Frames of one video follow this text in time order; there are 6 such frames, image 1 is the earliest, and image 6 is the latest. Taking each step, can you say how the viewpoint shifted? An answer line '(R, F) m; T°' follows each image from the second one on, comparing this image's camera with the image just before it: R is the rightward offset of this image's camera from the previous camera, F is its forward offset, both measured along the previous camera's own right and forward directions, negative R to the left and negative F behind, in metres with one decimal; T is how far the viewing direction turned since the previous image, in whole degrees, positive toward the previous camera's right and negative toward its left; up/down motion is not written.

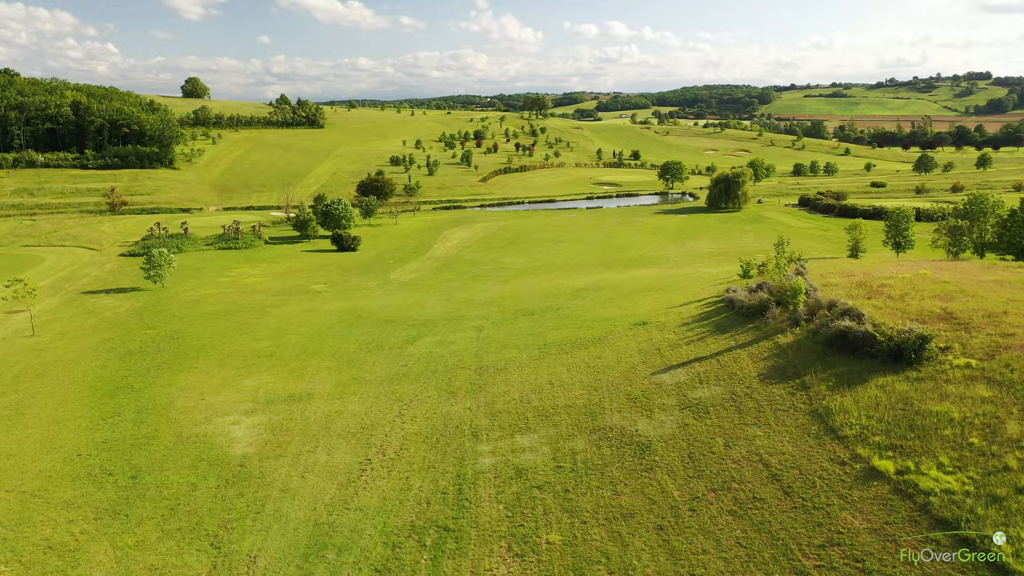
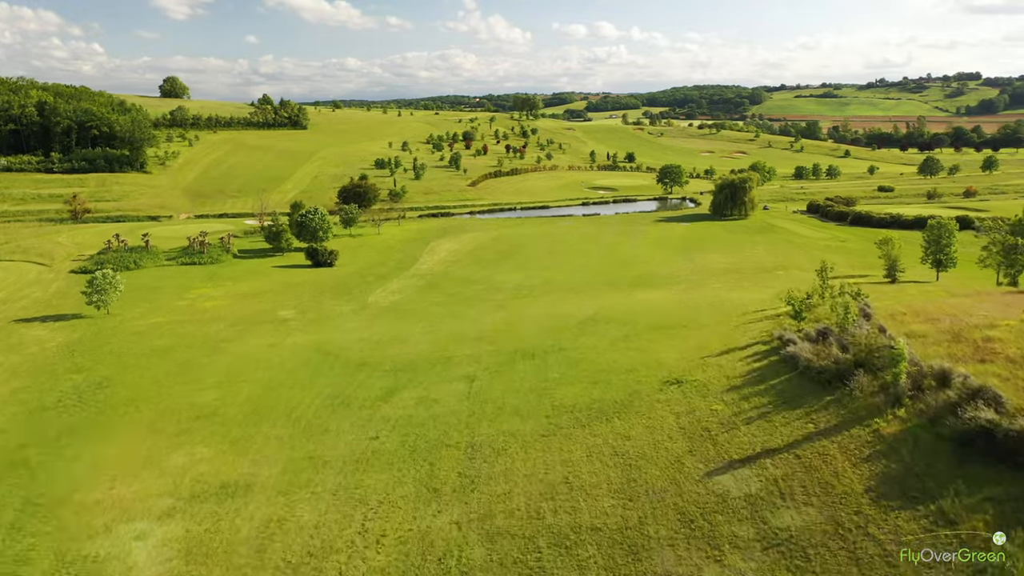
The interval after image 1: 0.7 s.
(-0.3, +5.8) m; +1°
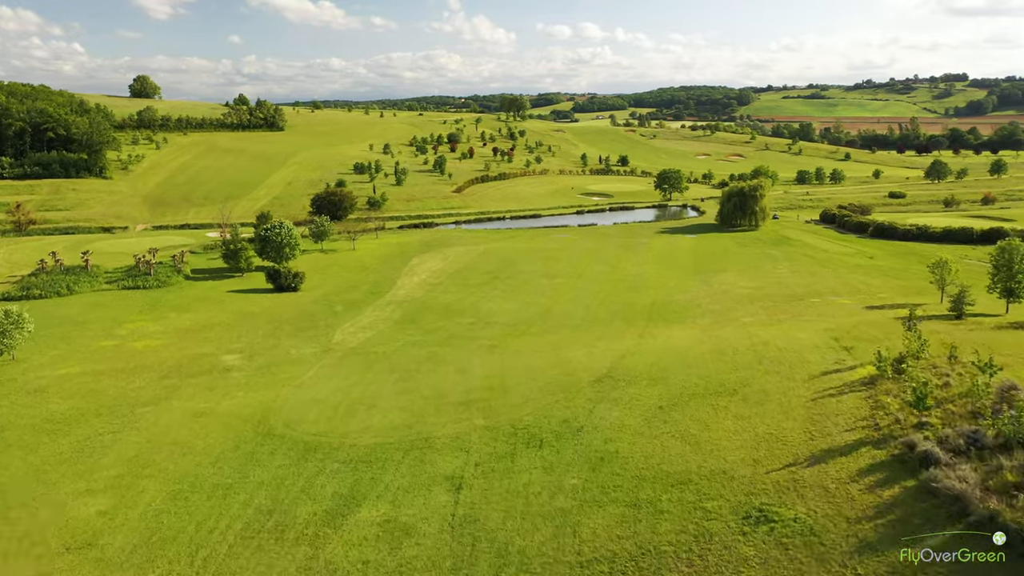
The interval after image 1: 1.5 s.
(-0.4, +7.4) m; +1°
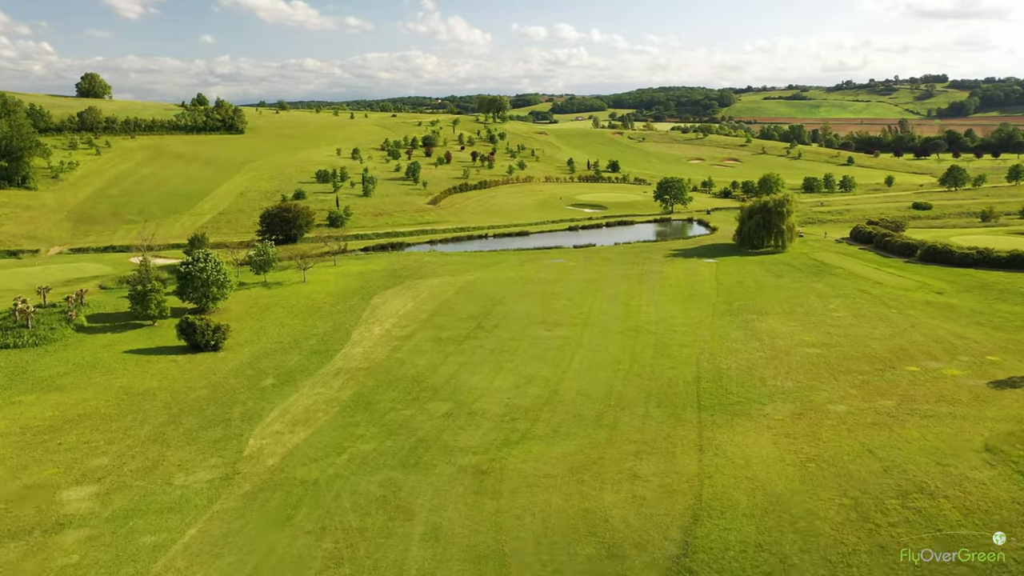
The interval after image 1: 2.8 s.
(-0.7, +12.0) m; +2°
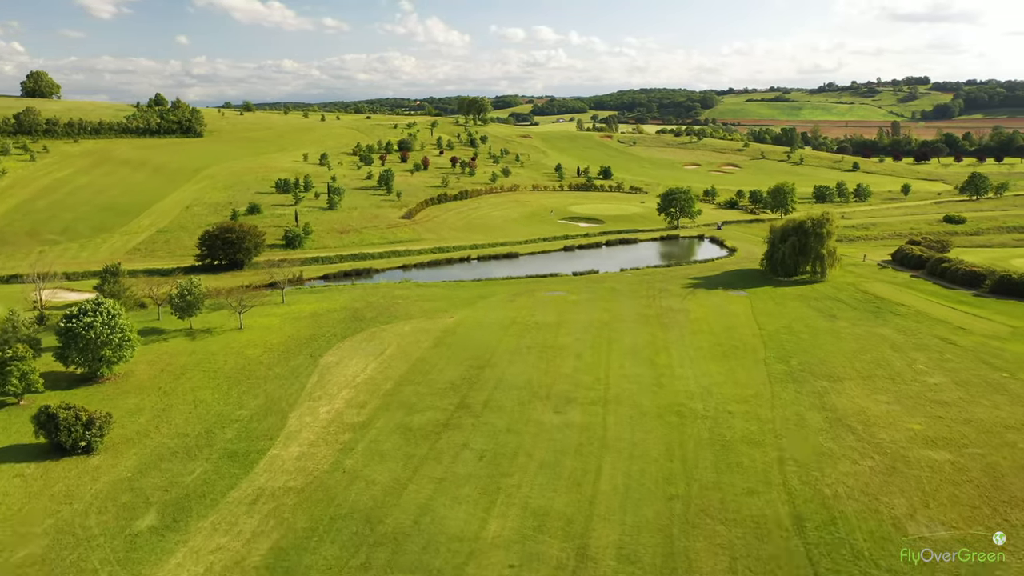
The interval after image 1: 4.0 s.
(-0.7, +11.2) m; +2°
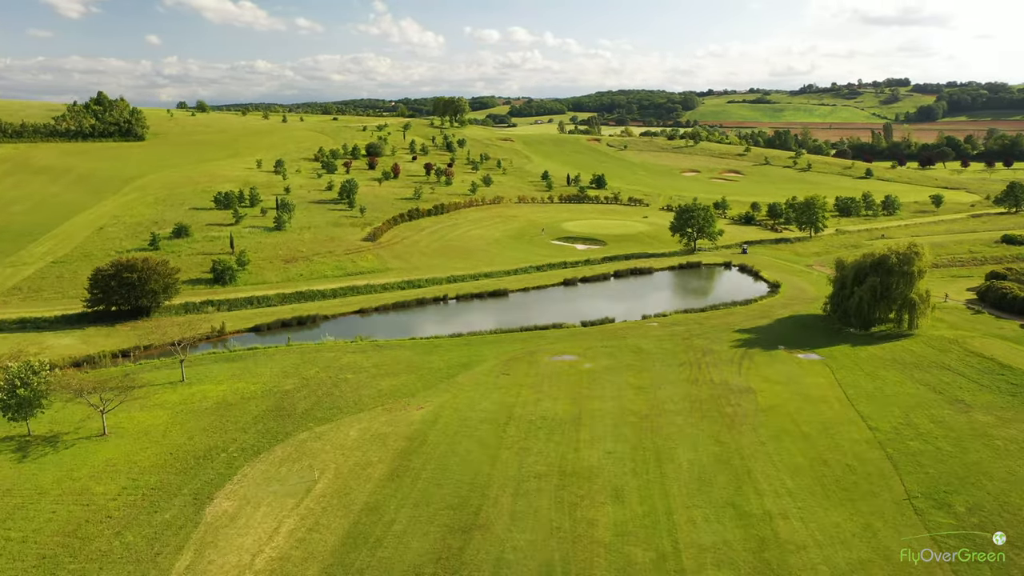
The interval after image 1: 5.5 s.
(-0.9, +14.1) m; +2°
